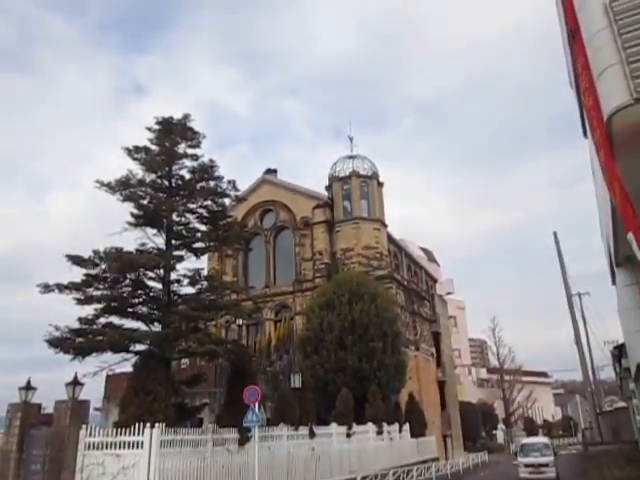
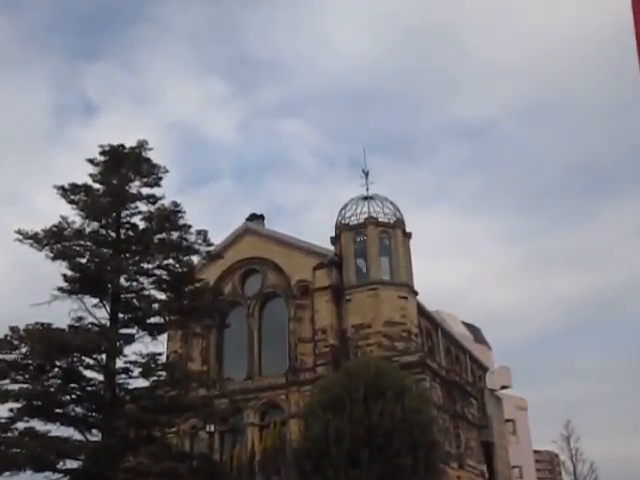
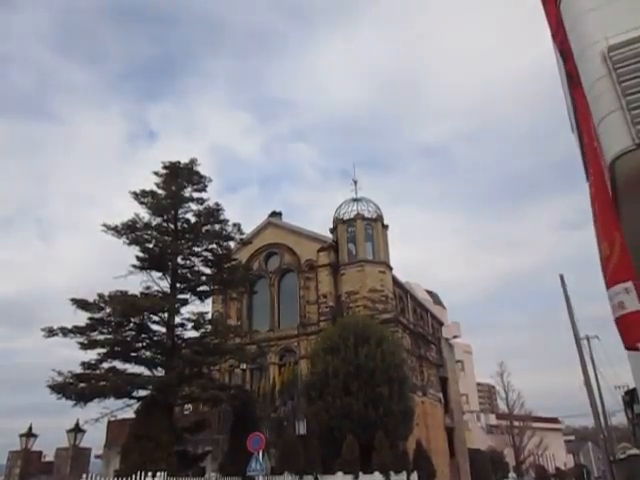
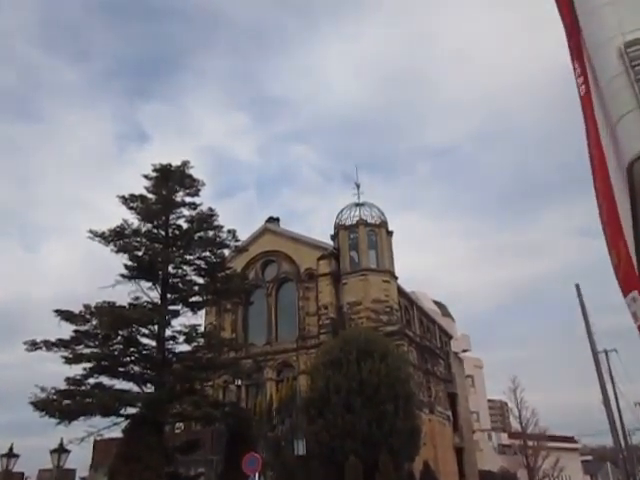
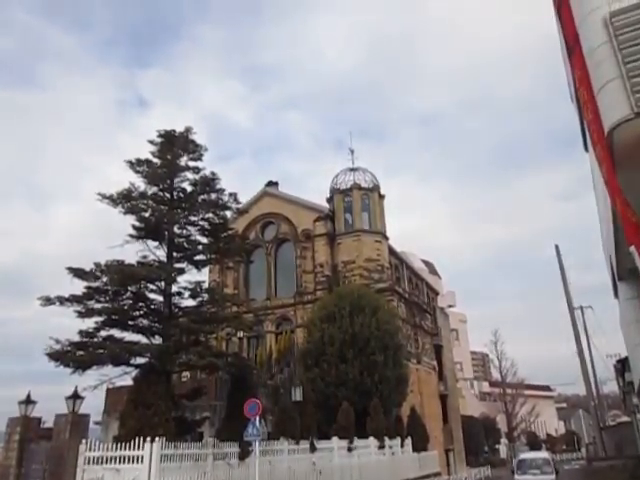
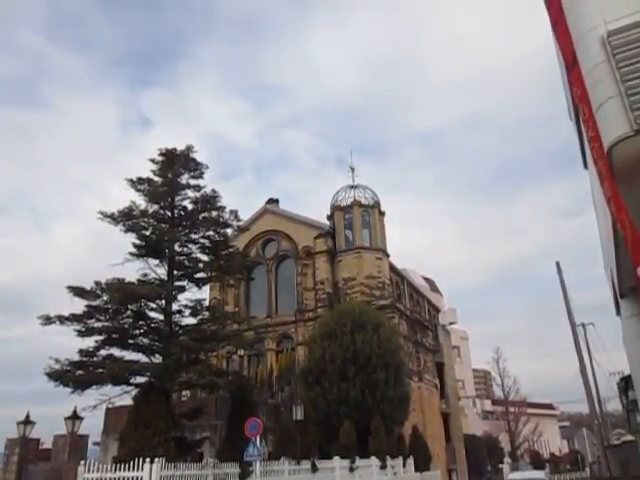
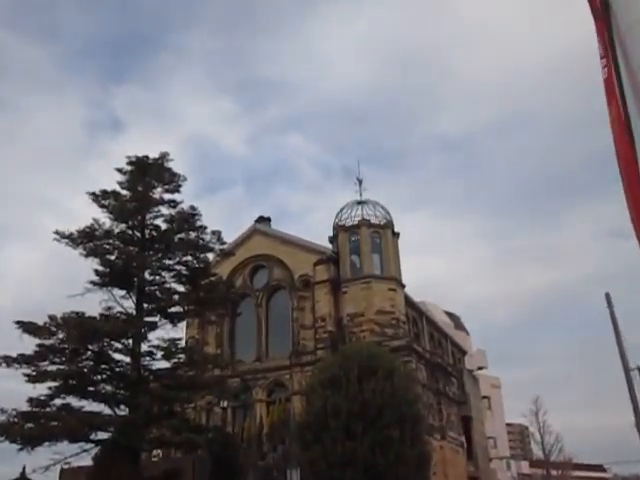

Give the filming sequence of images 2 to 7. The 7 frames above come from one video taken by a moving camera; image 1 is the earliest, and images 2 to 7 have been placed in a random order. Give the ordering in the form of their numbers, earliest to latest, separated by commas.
5, 6, 3, 4, 7, 2
